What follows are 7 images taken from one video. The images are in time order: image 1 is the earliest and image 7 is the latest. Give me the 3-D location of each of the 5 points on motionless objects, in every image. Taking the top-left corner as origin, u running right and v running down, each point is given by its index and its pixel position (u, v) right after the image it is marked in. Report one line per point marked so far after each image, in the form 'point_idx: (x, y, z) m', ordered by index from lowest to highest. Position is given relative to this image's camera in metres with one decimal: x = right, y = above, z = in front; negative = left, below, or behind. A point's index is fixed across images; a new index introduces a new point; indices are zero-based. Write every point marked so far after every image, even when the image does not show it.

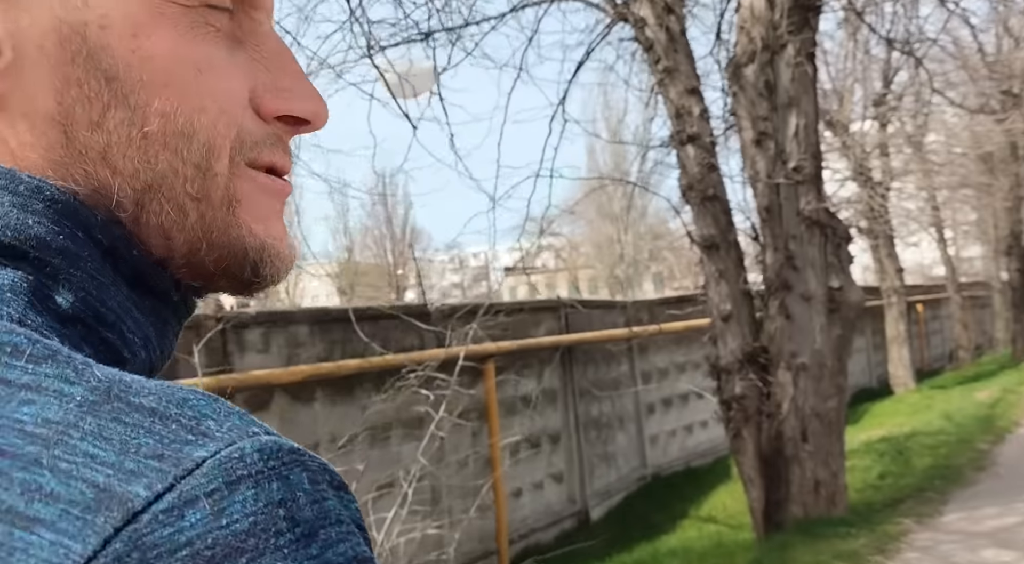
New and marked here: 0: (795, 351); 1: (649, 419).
0: (+1.4, -0.4, +4.5) m
1: (+1.4, -1.4, +9.0) m
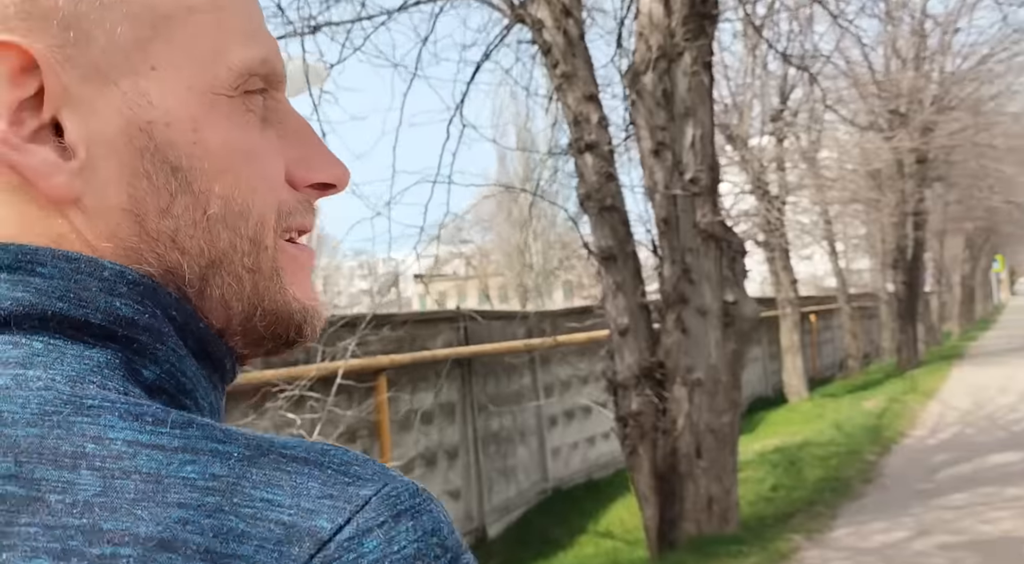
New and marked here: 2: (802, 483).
0: (+0.9, -0.4, +4.5) m
1: (+0.4, -1.5, +9.0) m
2: (+2.1, -1.5, +6.4) m
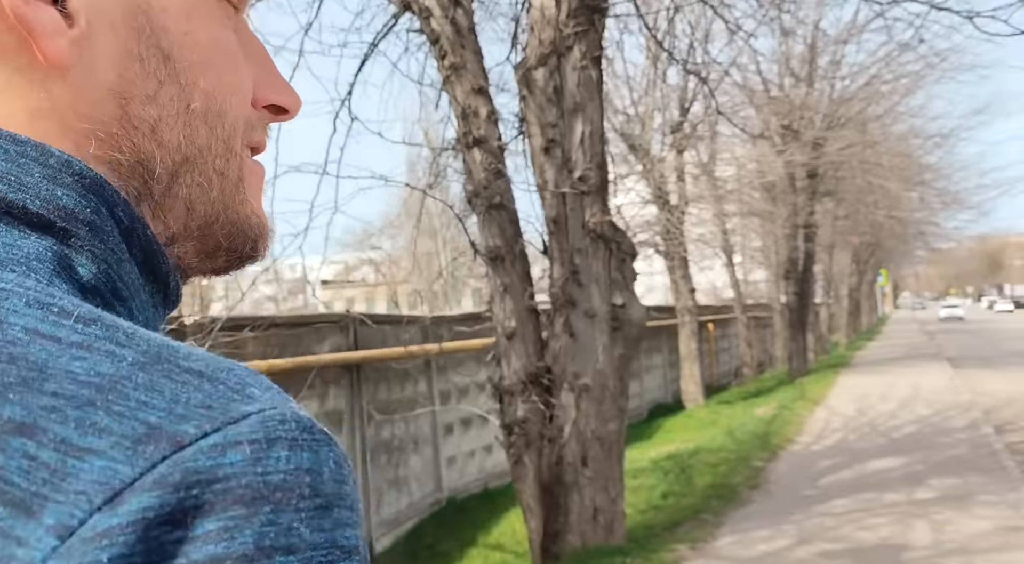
0: (+0.3, -0.5, +4.4) m
1: (-0.7, -1.5, +8.8) m
2: (+1.3, -1.5, +6.4) m
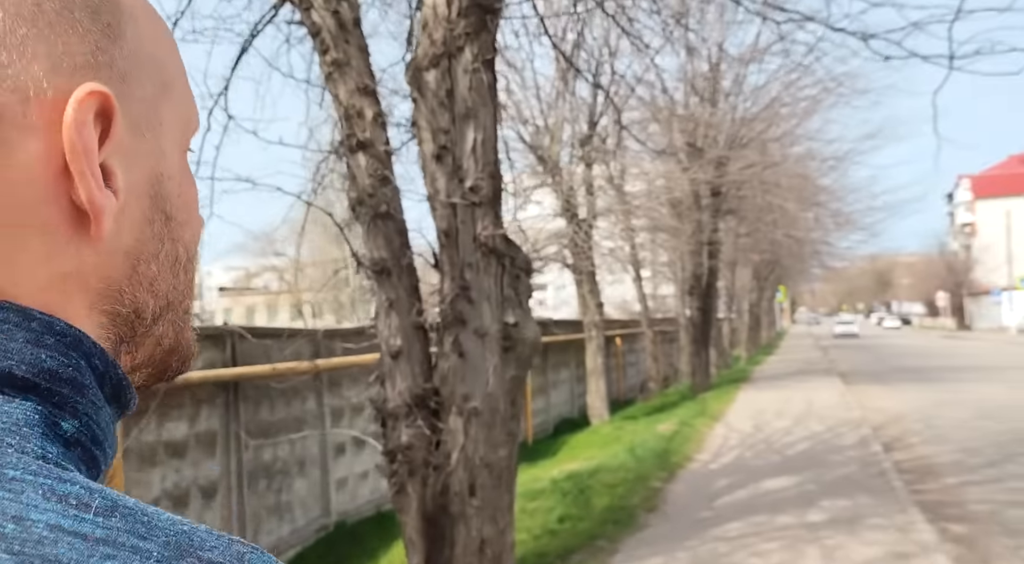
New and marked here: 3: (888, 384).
0: (-0.2, -0.5, +4.1) m
1: (-1.7, -1.7, +8.3) m
2: (+0.6, -1.6, +6.2) m
3: (+7.6, -2.1, +17.5) m
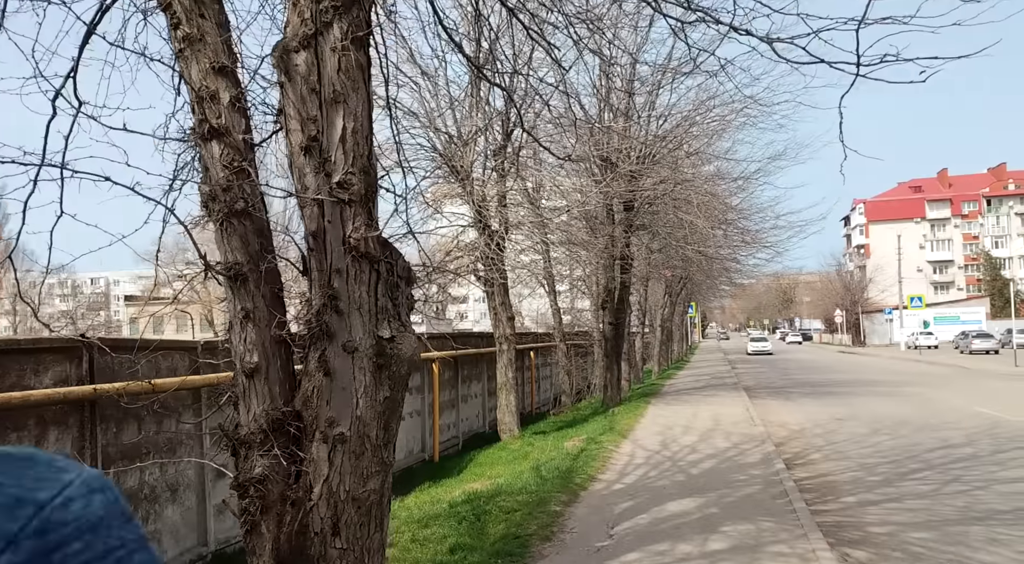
0: (-0.8, -0.6, +3.6) m
1: (-2.6, -1.7, +7.7) m
2: (-0.2, -1.7, +5.7) m
3: (+5.8, -2.4, +17.7) m
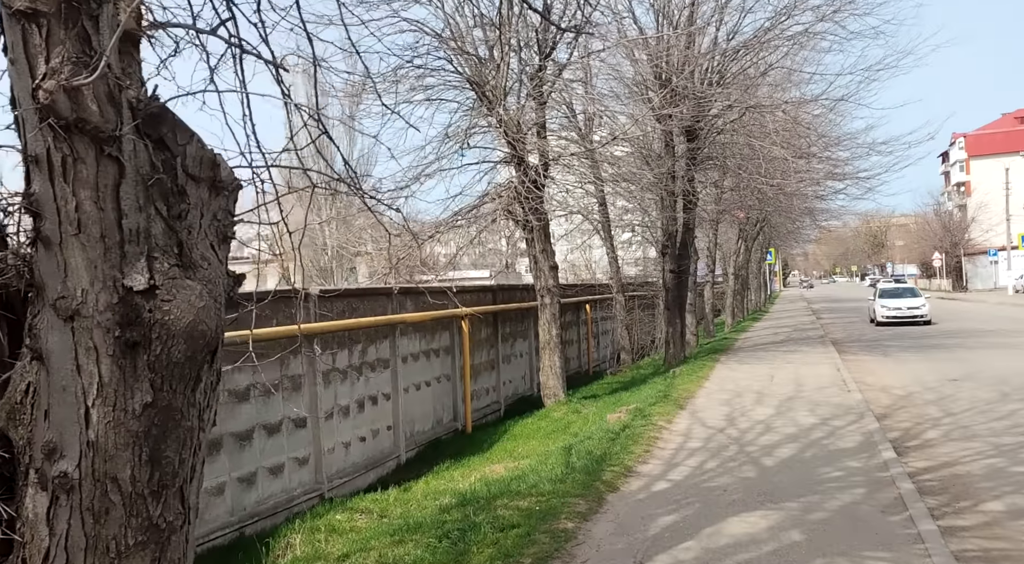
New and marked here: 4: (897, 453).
0: (-1.0, -0.4, +1.9) m
1: (-2.5, -1.3, +6.1) m
2: (-0.3, -1.4, +4.0) m
3: (+6.7, -1.3, +15.4) m
4: (+2.8, -1.2, +6.3) m
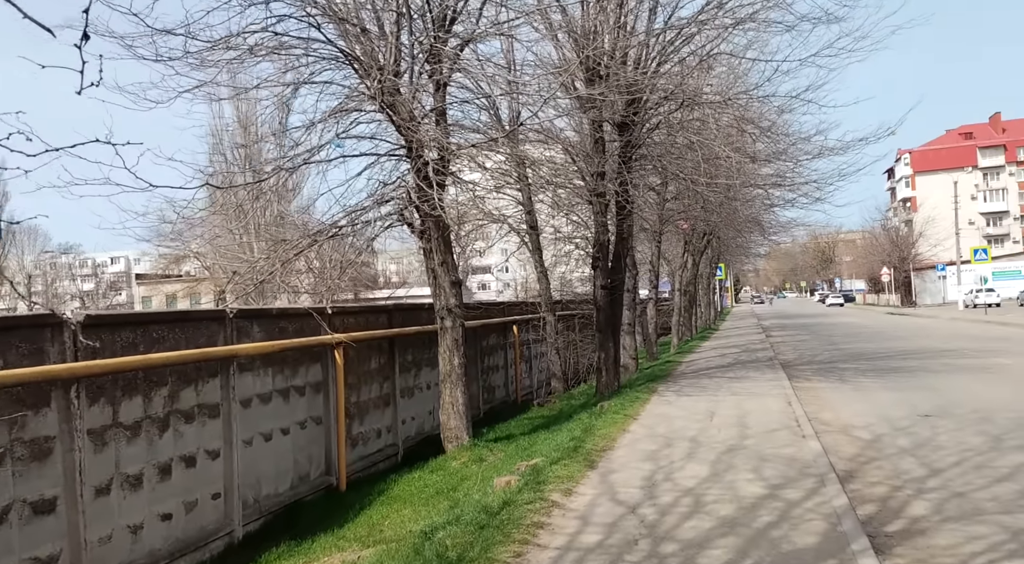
0: (-1.7, -0.4, -0.2) m
1: (-3.4, -1.5, +3.9) m
2: (-1.1, -1.4, +1.9) m
3: (+5.3, -1.5, +13.7) m
4: (+1.8, -1.3, +4.3) m
